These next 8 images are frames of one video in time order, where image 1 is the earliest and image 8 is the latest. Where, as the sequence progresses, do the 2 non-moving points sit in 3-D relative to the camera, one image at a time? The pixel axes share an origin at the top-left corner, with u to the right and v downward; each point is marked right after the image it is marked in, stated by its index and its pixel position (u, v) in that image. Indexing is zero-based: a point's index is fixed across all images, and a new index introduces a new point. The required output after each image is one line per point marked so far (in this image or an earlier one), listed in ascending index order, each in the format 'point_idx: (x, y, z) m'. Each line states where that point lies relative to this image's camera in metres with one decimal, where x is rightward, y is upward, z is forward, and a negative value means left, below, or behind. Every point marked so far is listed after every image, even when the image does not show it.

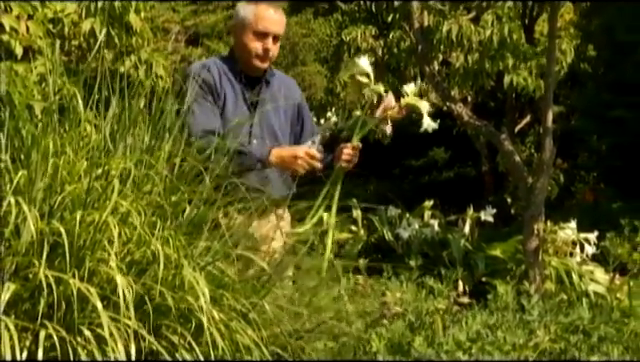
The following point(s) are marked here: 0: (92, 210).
0: (-0.5, -0.1, +3.6) m
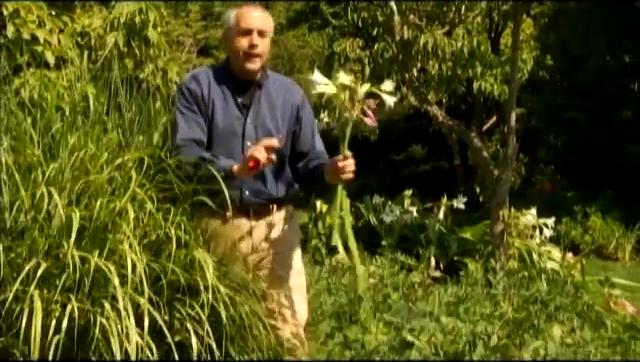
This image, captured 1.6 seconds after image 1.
0: (-0.5, 0.0, +4.2) m
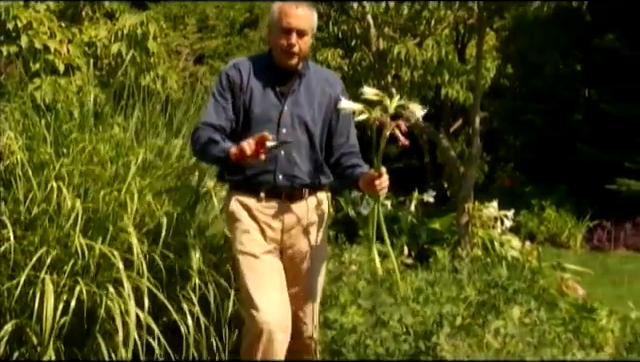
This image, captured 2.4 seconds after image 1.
0: (-0.6, 0.0, +4.6) m
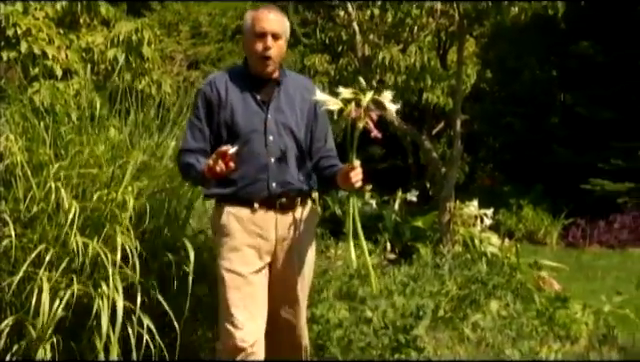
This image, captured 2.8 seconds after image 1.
0: (-0.6, 0.0, +4.8) m
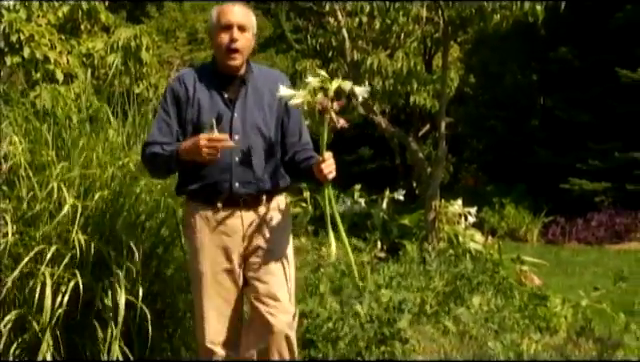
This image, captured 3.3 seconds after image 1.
0: (-0.7, 0.0, +5.1) m
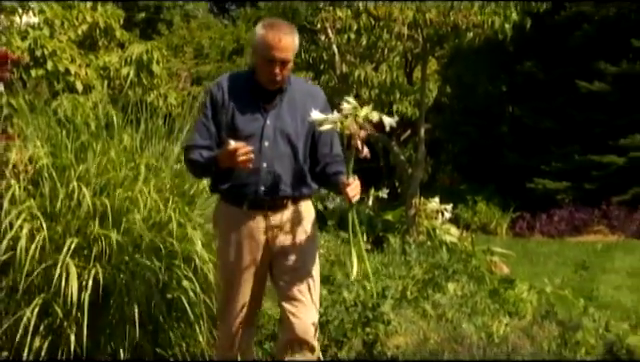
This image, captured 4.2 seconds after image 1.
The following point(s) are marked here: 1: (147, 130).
0: (-0.7, 0.0, +5.7) m
1: (-0.6, +0.2, +6.0) m
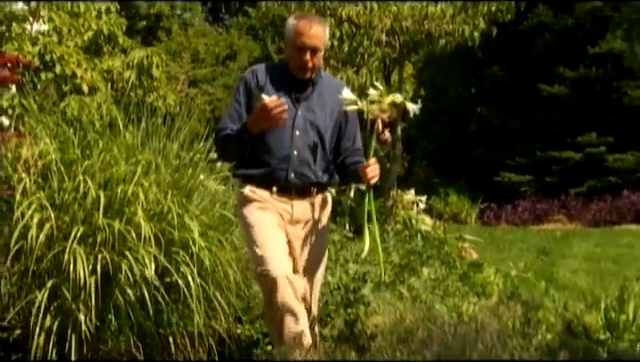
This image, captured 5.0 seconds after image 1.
0: (-0.7, 0.0, +6.2) m
1: (-0.7, +0.2, +6.6) m
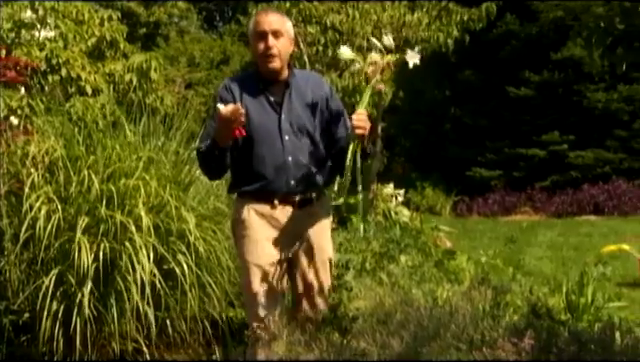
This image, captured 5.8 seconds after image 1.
0: (-0.8, 0.0, +6.7) m
1: (-0.8, +0.2, +7.1) m
